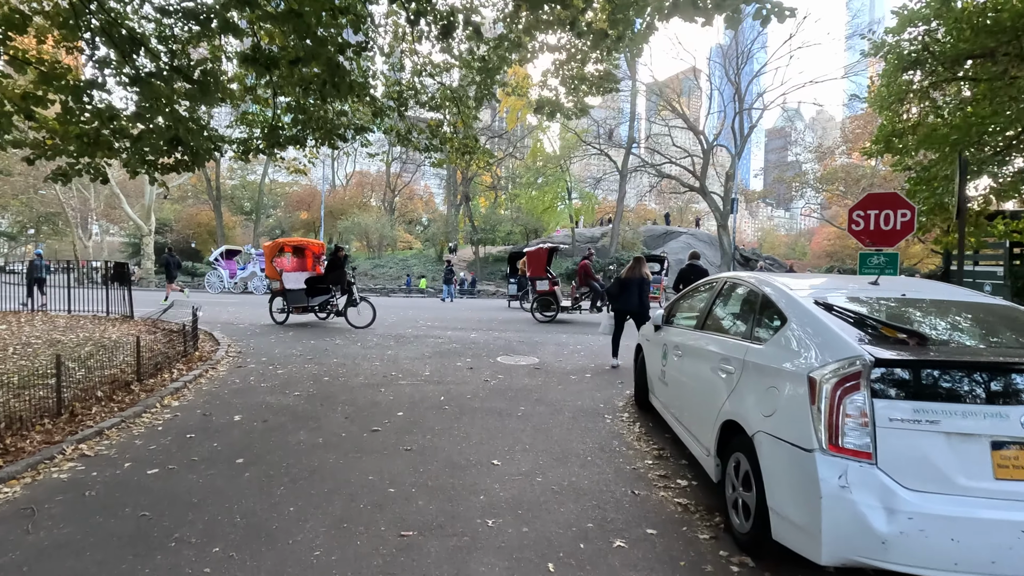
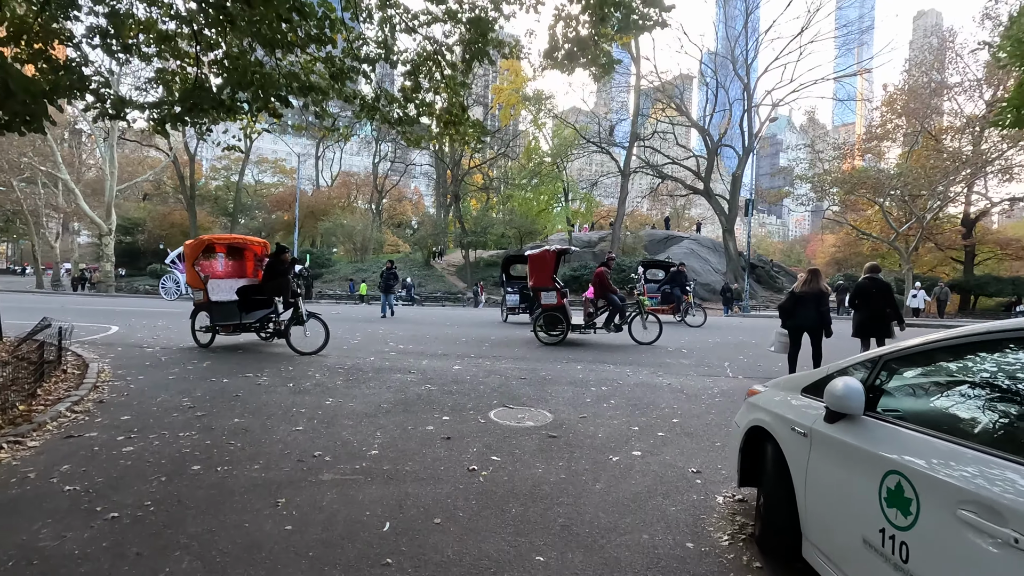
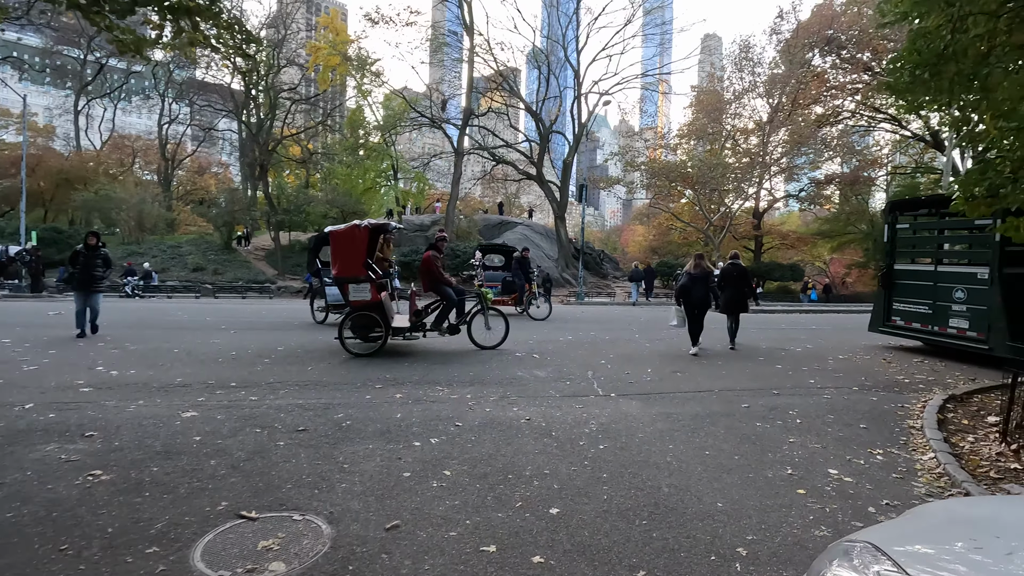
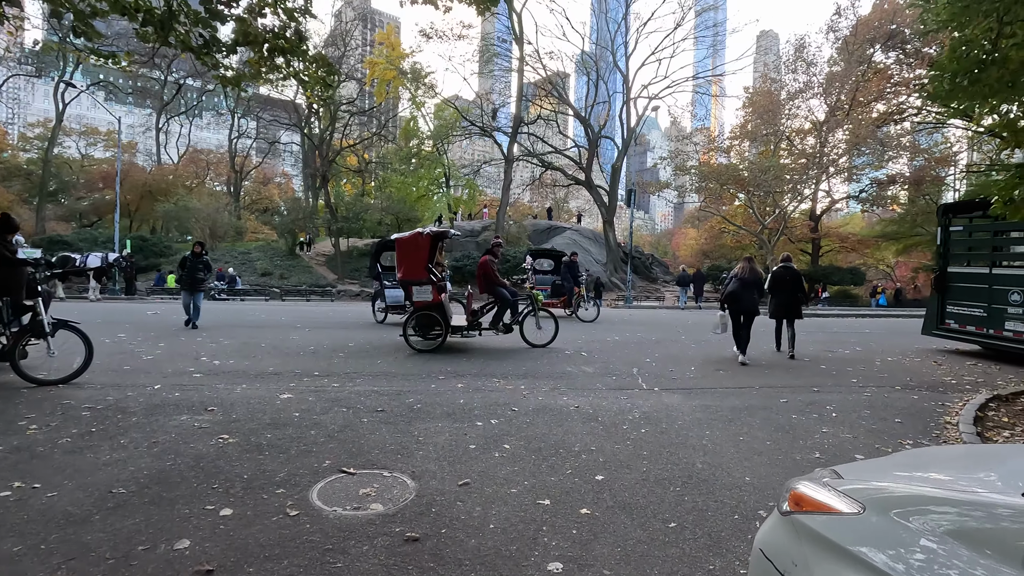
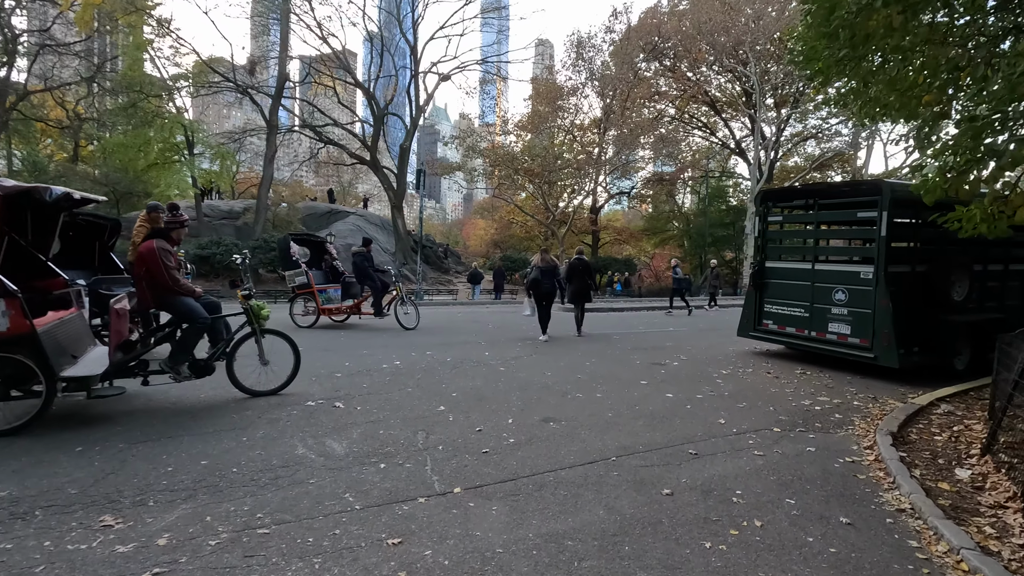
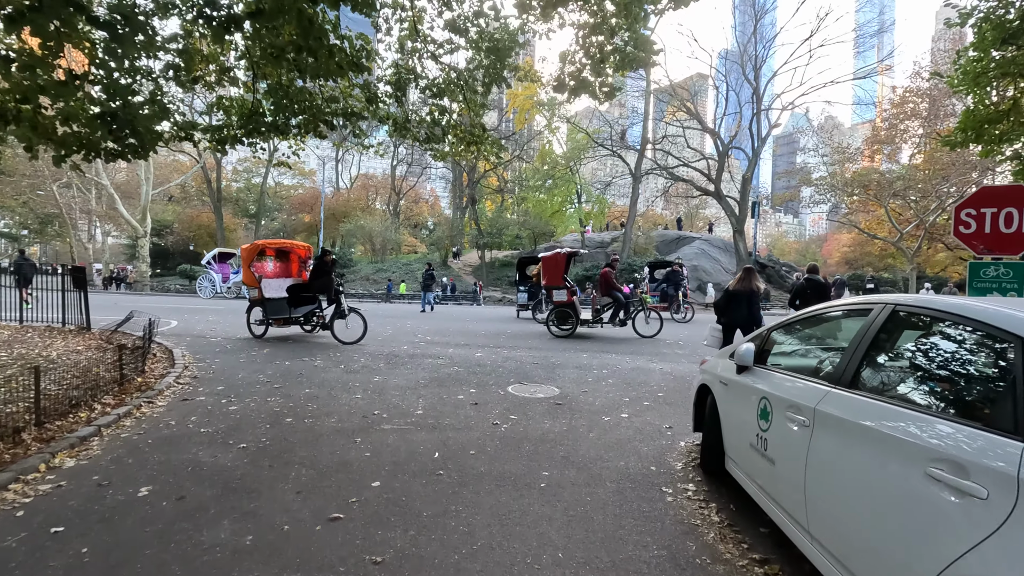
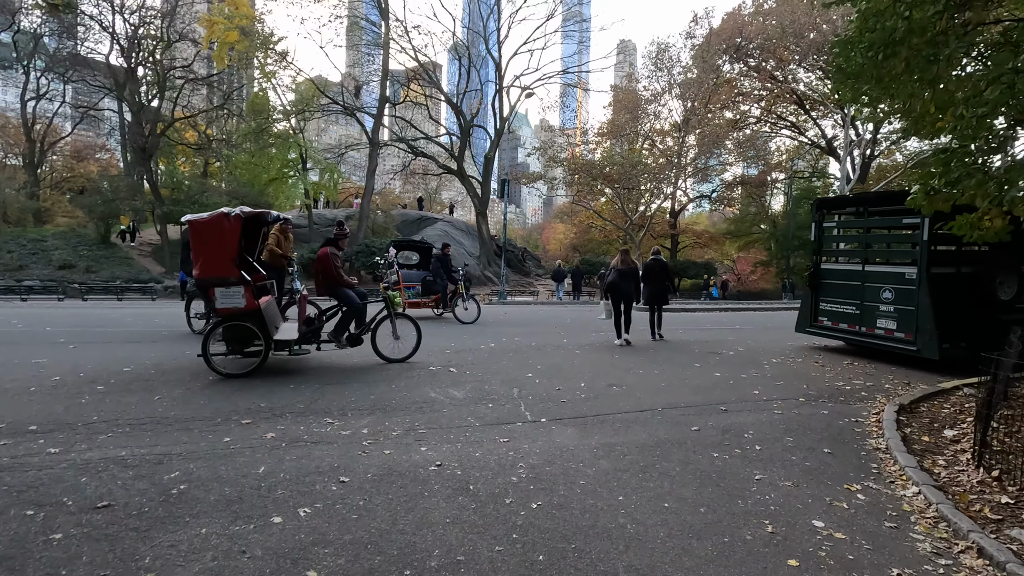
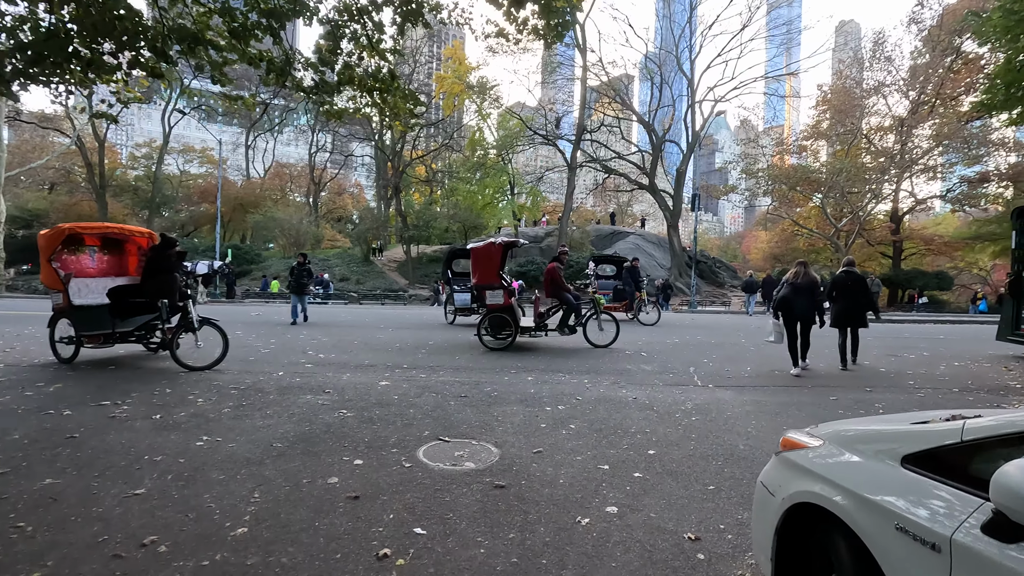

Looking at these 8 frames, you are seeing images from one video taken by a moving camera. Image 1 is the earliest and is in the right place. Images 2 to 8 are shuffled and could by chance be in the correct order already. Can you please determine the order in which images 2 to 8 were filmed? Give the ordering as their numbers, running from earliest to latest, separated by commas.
6, 2, 8, 4, 3, 7, 5
